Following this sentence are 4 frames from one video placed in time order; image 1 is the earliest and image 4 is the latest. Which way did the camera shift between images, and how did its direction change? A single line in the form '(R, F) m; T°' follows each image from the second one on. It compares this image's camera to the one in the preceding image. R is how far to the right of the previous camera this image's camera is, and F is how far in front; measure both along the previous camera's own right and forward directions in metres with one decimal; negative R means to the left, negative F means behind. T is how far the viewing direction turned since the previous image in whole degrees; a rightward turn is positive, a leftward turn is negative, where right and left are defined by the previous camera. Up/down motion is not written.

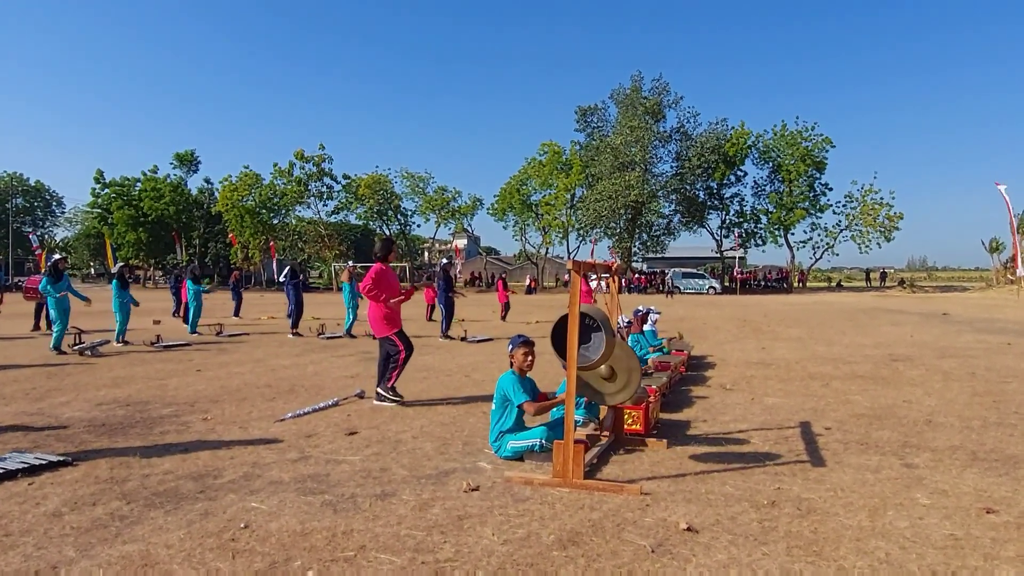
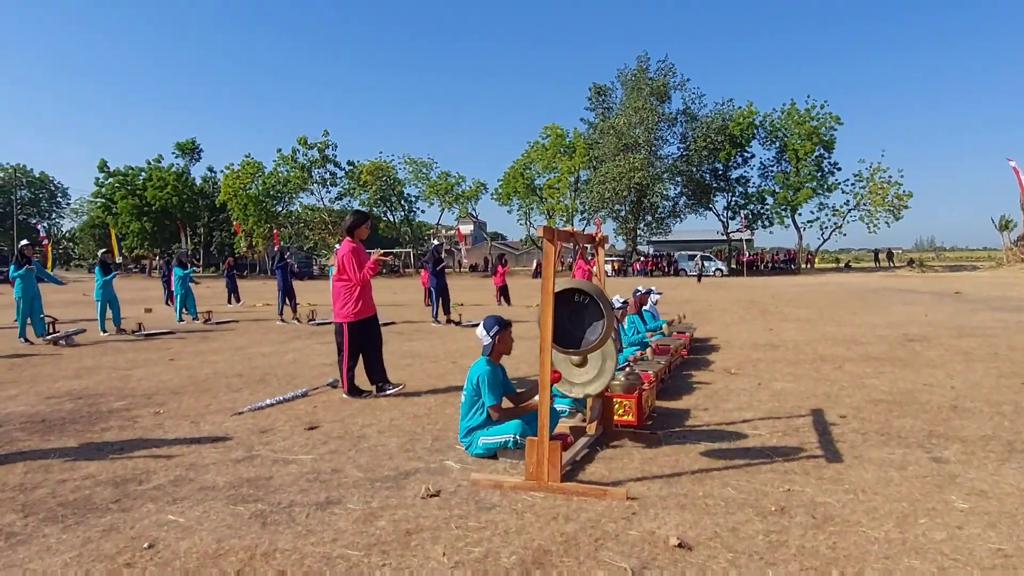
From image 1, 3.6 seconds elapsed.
(+0.3, +0.8) m; -1°
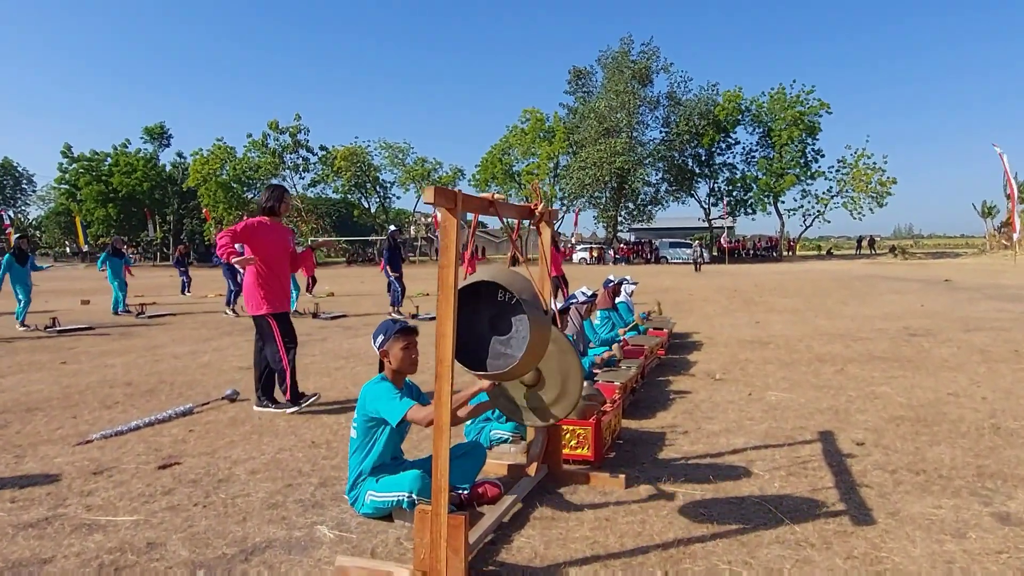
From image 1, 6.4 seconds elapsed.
(+0.4, +1.5) m; +1°
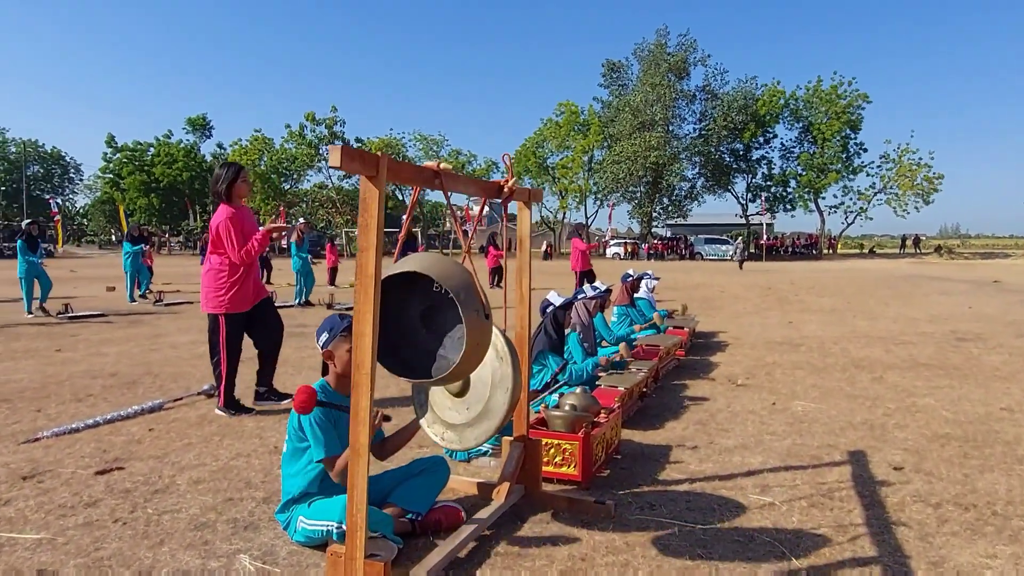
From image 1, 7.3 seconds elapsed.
(+0.3, +0.6) m; -3°
